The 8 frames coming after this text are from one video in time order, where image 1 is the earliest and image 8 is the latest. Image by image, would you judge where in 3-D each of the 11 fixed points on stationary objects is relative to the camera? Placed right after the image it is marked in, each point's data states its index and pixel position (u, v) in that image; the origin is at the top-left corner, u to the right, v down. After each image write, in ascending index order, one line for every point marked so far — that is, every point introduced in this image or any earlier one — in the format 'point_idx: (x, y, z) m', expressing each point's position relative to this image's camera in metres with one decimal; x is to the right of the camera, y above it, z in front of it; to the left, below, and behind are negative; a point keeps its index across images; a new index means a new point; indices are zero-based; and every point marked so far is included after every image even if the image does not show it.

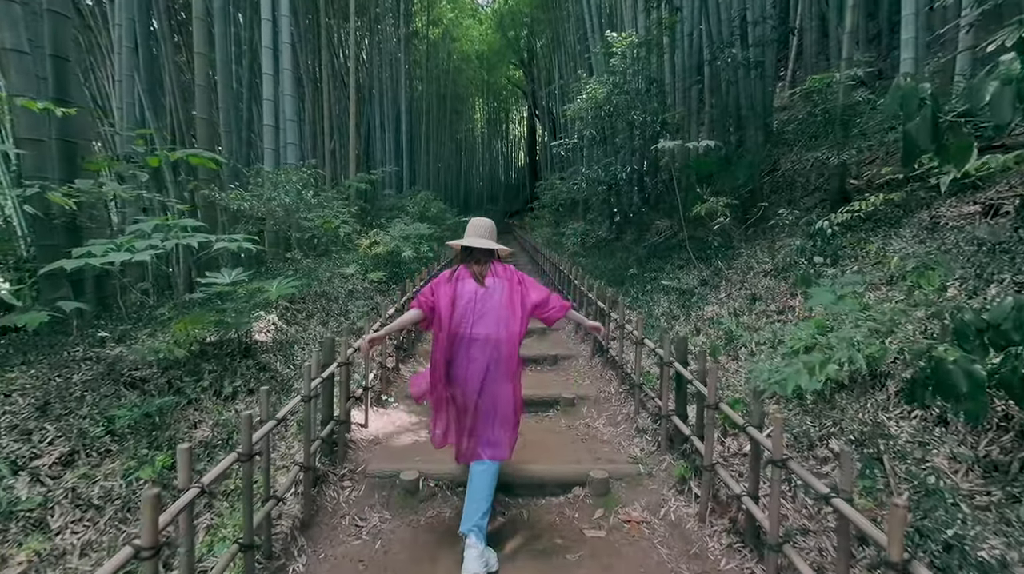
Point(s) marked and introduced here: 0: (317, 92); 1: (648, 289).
0: (-5.0, +4.9, +11.1) m
1: (+2.0, 0.0, +6.2) m
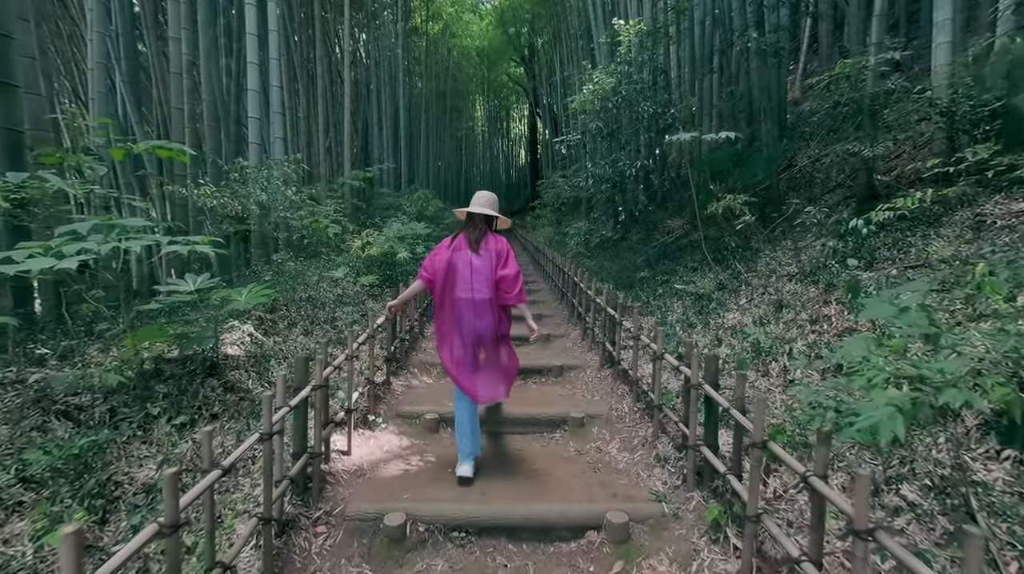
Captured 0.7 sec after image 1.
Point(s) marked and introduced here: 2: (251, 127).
0: (-5.0, +4.9, +10.7) m
1: (+2.0, -0.1, +5.8) m
2: (-3.7, +2.3, +6.1) m
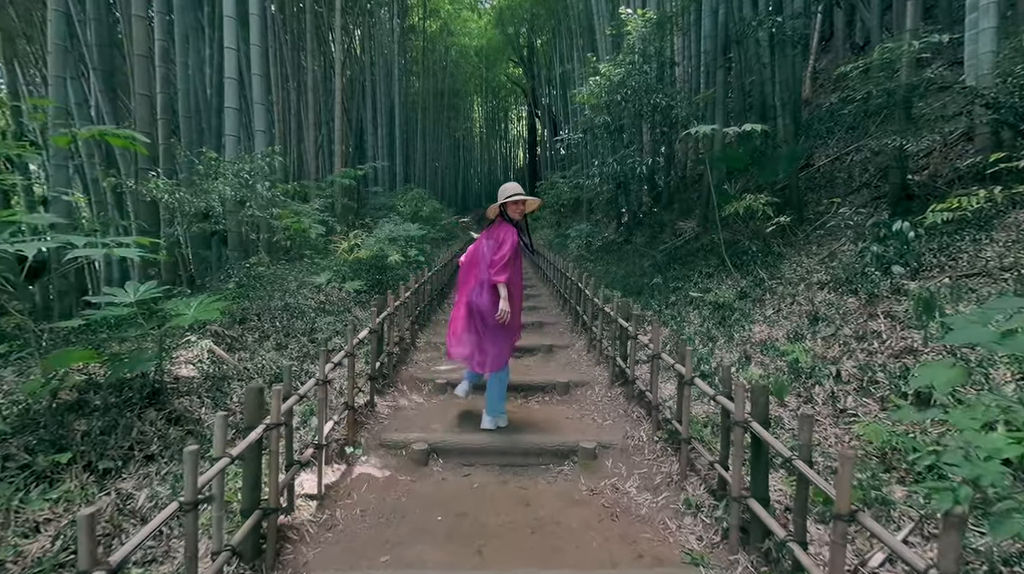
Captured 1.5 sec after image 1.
0: (-5.0, +4.8, +10.2) m
1: (+2.0, -0.2, +5.3) m
2: (-3.7, +2.2, +5.6) m
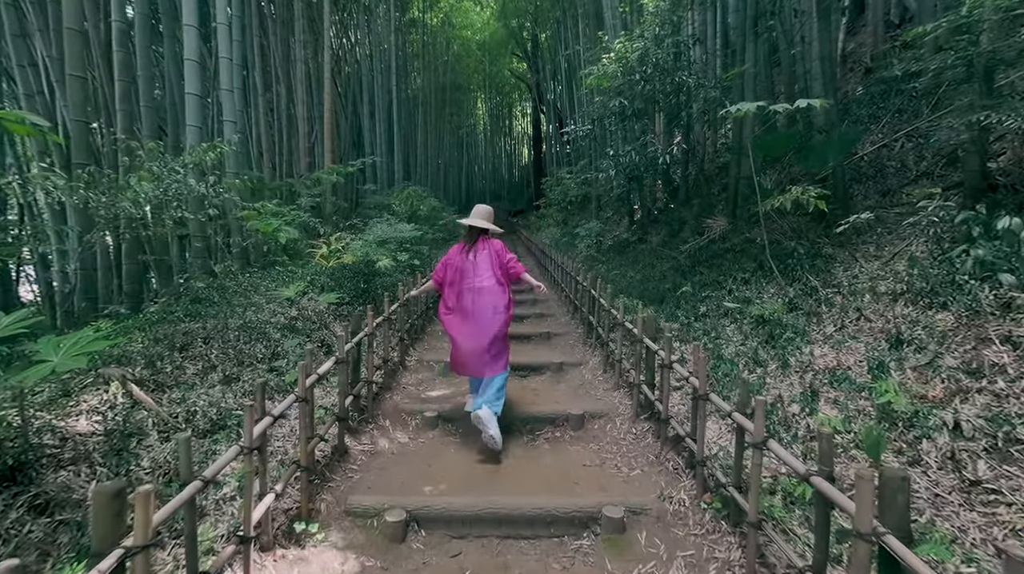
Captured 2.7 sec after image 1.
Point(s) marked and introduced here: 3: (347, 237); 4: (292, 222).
0: (-4.9, +4.7, +9.5) m
1: (+2.0, -0.3, +4.5) m
2: (-3.7, +2.1, +4.9) m
3: (-2.3, +0.7, +6.1) m
4: (-3.0, +0.9, +5.9) m
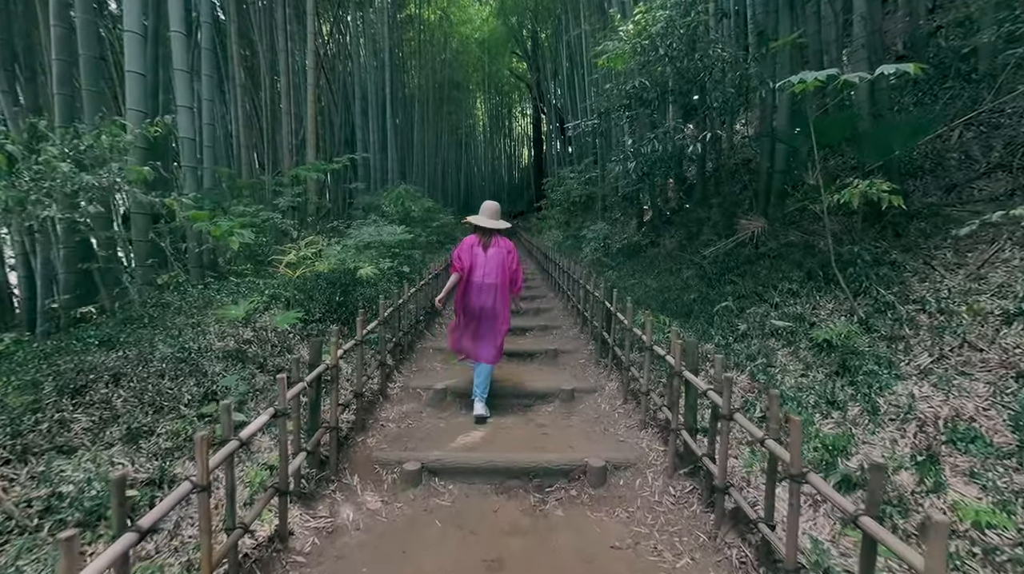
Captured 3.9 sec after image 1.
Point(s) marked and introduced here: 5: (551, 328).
0: (-4.9, +4.5, +8.7) m
1: (+2.0, -0.4, +3.7) m
2: (-3.7, +1.9, +4.2) m
3: (-2.3, +0.6, +5.4) m
4: (-3.0, +0.7, +5.2) m
5: (+0.6, -0.6, +6.4) m
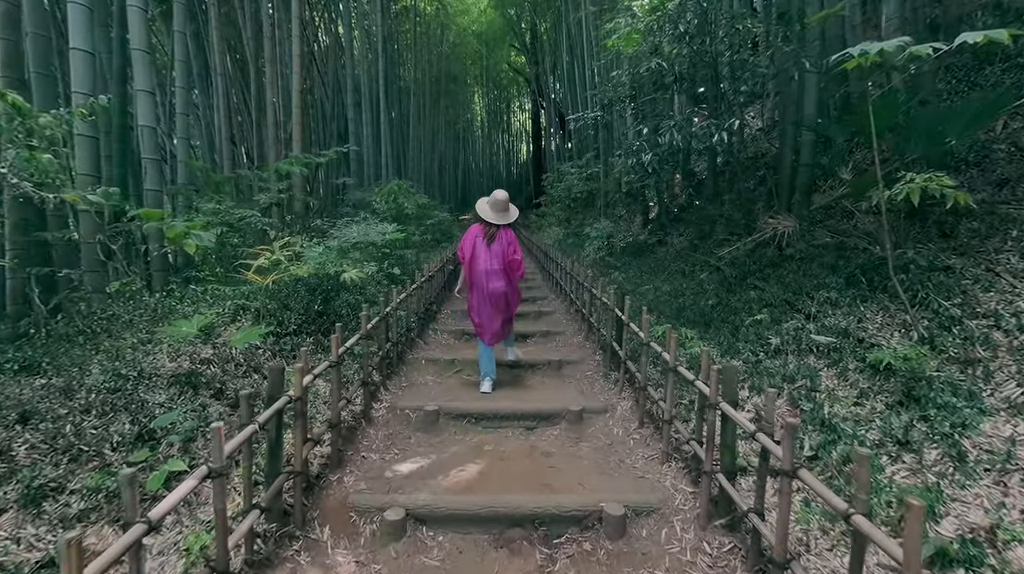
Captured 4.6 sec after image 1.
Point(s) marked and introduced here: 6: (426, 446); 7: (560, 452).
0: (-4.9, +4.5, +8.2) m
1: (+2.0, -0.5, +3.3) m
2: (-3.7, +1.9, +3.7) m
3: (-2.3, +0.5, +4.9) m
4: (-3.0, +0.7, +4.7) m
5: (+0.6, -0.7, +5.9) m
6: (-0.7, -1.2, +3.4) m
7: (+0.4, -1.2, +3.3) m
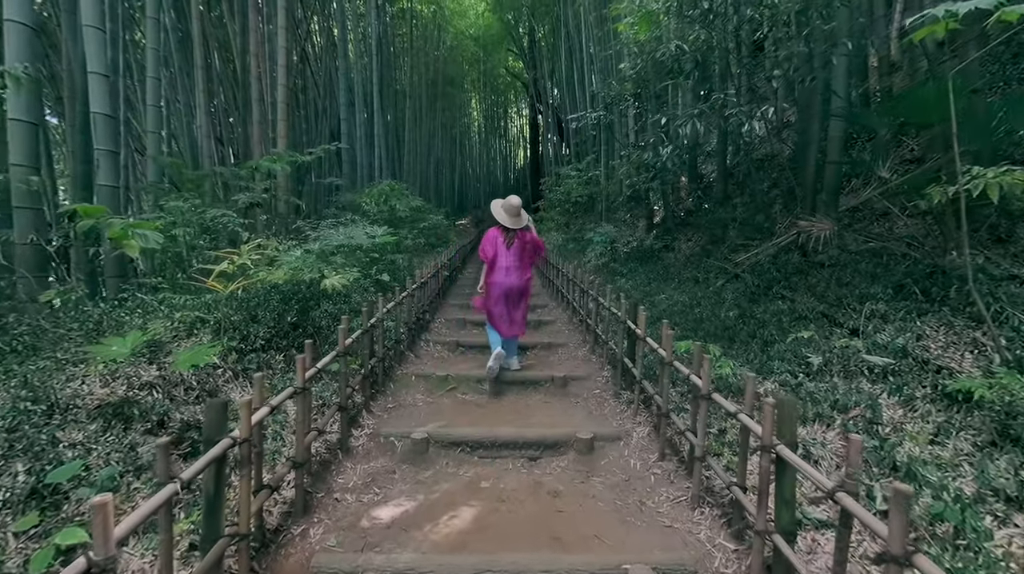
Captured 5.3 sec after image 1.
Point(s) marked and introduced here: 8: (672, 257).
0: (-4.9, +4.4, +7.7) m
1: (+2.1, -0.5, +2.8) m
2: (-3.7, +1.8, +3.2) m
3: (-2.3, +0.4, +4.4) m
4: (-3.0, +0.6, +4.2) m
5: (+0.6, -0.8, +5.5) m
6: (-0.7, -1.3, +2.9) m
7: (+0.4, -1.3, +2.8) m
8: (+2.6, +0.5, +6.9) m
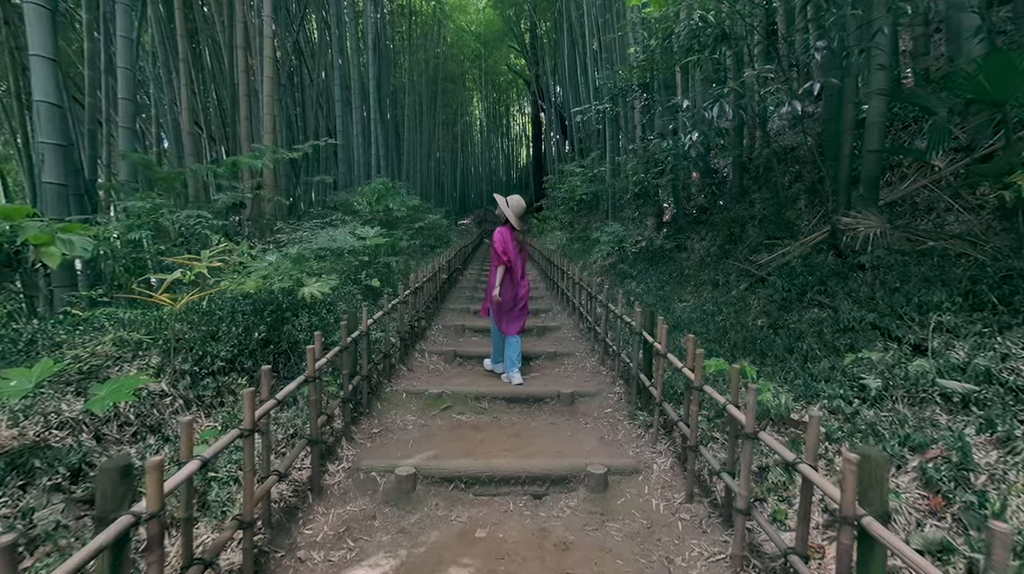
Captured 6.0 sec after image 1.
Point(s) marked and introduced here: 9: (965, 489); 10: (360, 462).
0: (-4.9, +4.3, +7.3) m
1: (+2.1, -0.6, +2.3) m
2: (-3.7, +1.7, +2.8) m
3: (-2.3, +0.4, +4.0) m
4: (-3.0, +0.5, +3.7) m
5: (+0.6, -0.8, +5.0) m
6: (-0.7, -1.4, +2.4) m
7: (+0.4, -1.4, +2.3) m
8: (+2.6, +0.4, +6.5) m
9: (+1.9, -0.8, +1.8) m
10: (-1.0, -1.2, +2.9) m
